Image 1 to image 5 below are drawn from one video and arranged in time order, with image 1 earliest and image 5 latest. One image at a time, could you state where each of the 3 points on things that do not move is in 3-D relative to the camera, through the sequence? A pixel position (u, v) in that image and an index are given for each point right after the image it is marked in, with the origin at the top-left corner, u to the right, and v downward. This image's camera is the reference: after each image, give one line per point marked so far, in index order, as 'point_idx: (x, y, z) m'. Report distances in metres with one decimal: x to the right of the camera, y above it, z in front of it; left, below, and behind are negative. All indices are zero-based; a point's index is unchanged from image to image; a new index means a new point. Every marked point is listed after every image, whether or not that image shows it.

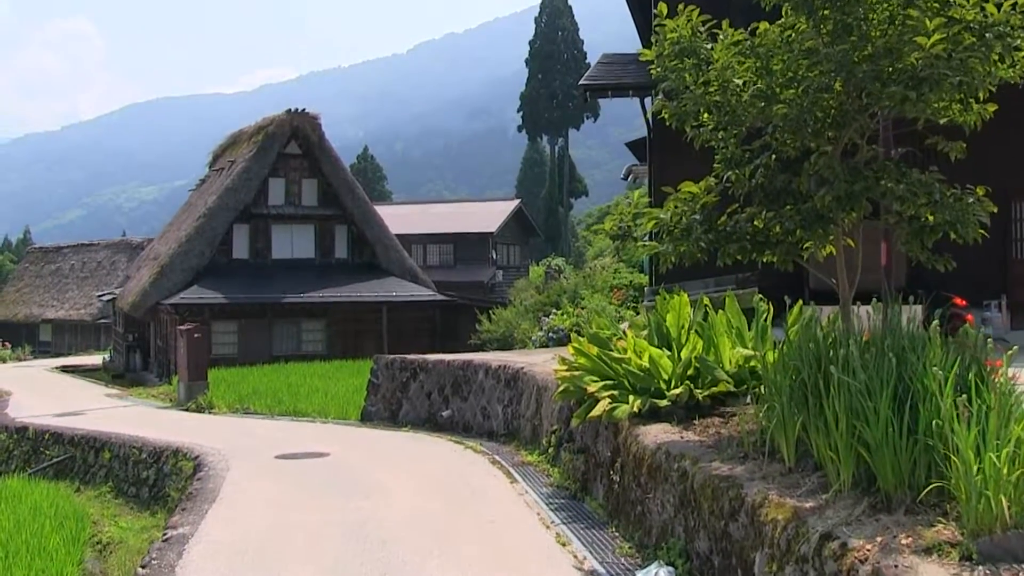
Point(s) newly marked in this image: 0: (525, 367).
0: (+0.1, -0.7, +9.2) m
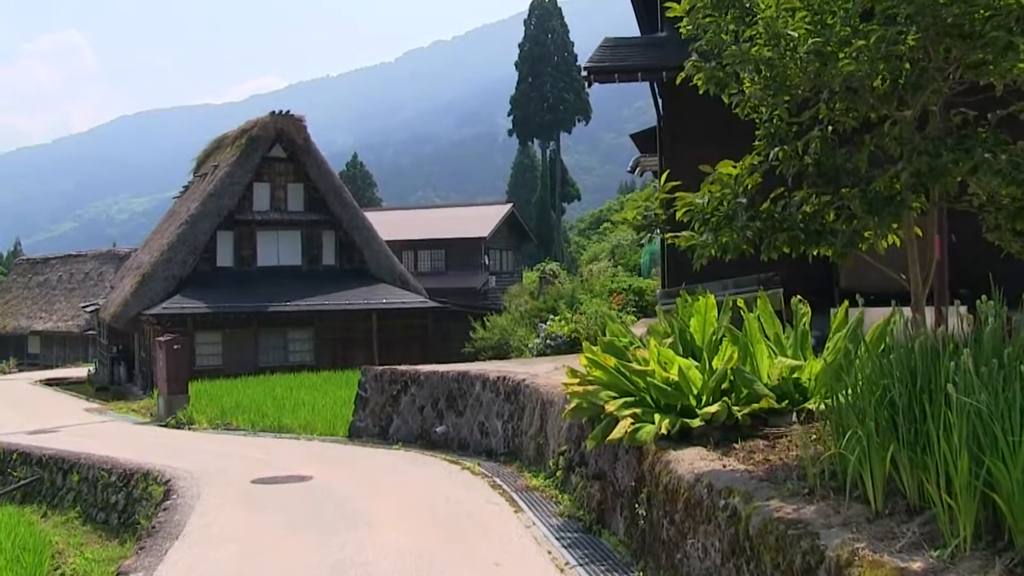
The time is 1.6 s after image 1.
0: (+0.1, -0.8, +8.3) m
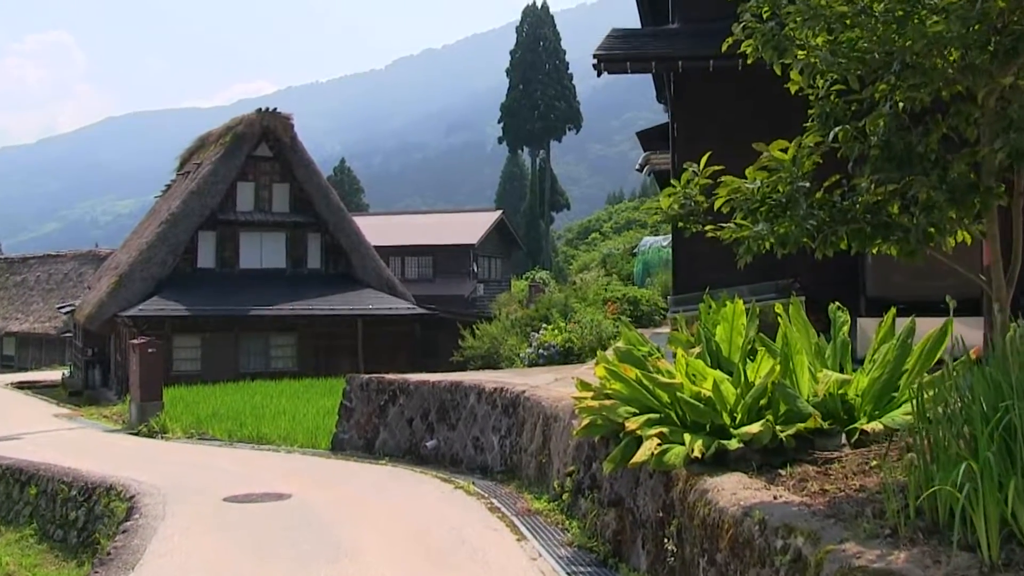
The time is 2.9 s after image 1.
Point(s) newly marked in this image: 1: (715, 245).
0: (+0.1, -0.8, +7.7) m
1: (+1.7, +0.4, +8.0) m
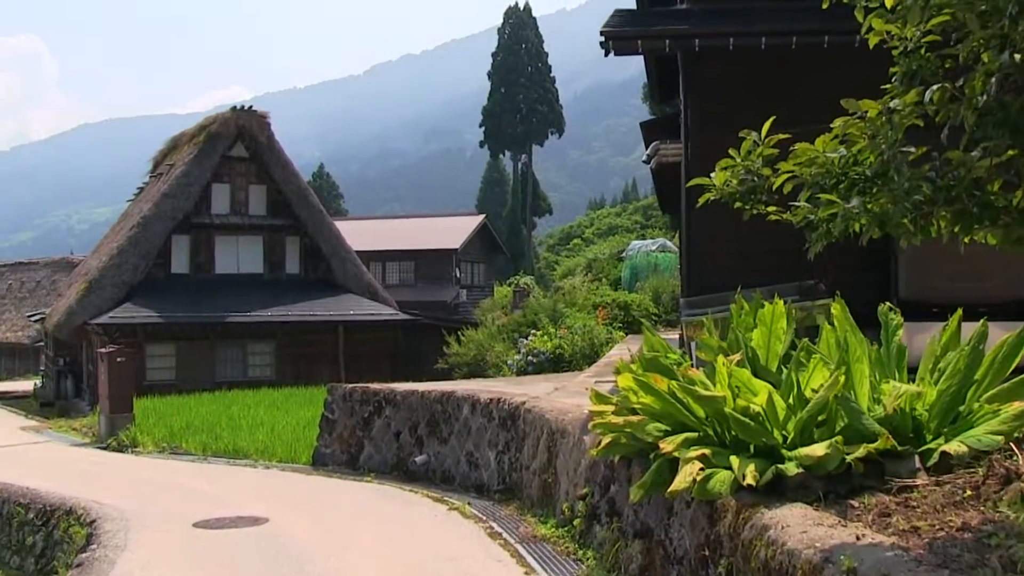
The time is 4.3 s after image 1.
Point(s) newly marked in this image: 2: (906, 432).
0: (+0.1, -0.8, +7.0) m
1: (+1.7, +0.3, +7.4) m
2: (+1.6, -0.6, +3.8) m
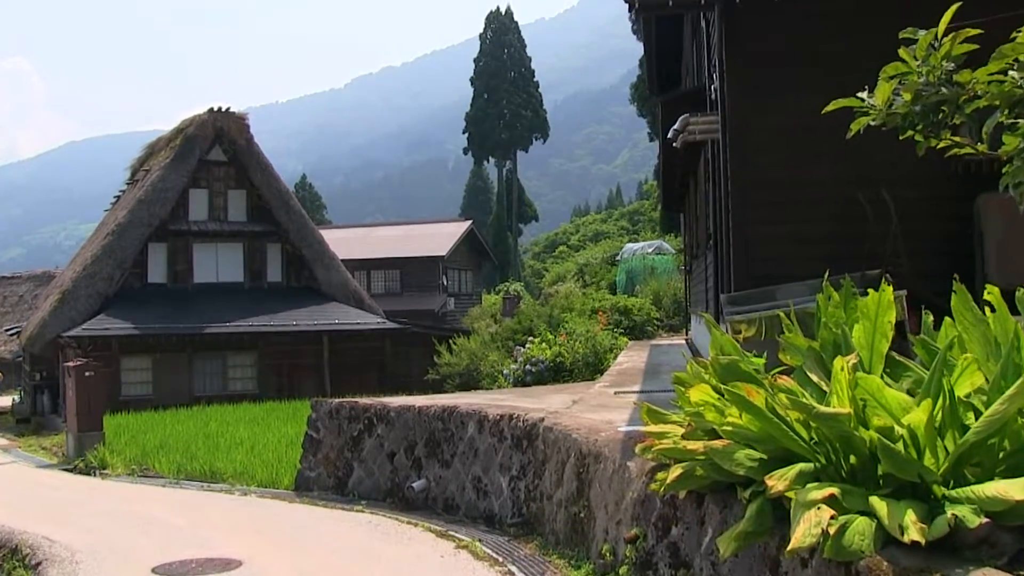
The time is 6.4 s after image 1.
0: (+0.2, -0.8, +5.9) m
1: (+1.7, +0.4, +6.3) m
2: (+1.7, -0.5, +2.8) m
